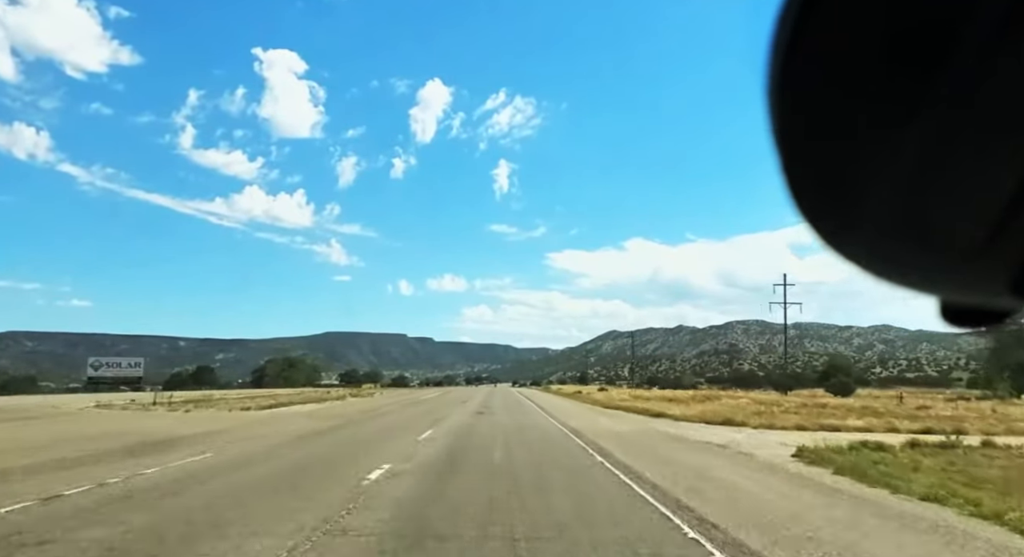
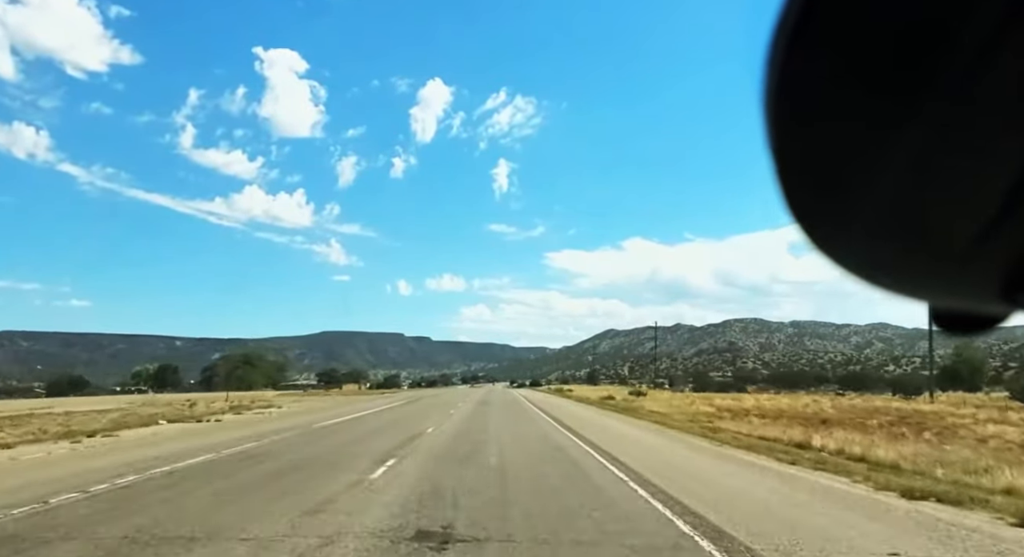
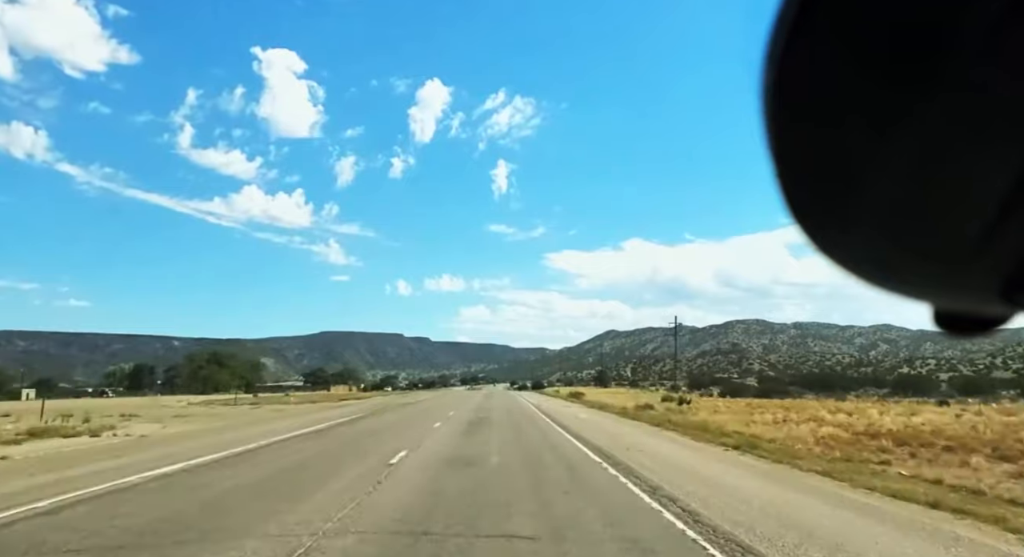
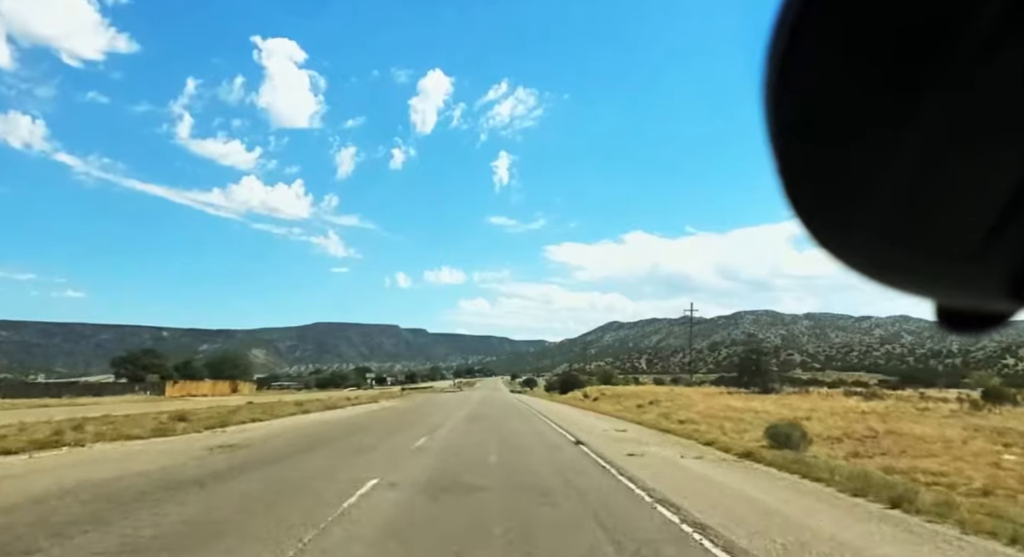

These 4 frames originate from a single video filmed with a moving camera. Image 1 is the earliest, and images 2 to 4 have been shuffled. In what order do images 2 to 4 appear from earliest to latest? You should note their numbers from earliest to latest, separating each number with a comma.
2, 3, 4
